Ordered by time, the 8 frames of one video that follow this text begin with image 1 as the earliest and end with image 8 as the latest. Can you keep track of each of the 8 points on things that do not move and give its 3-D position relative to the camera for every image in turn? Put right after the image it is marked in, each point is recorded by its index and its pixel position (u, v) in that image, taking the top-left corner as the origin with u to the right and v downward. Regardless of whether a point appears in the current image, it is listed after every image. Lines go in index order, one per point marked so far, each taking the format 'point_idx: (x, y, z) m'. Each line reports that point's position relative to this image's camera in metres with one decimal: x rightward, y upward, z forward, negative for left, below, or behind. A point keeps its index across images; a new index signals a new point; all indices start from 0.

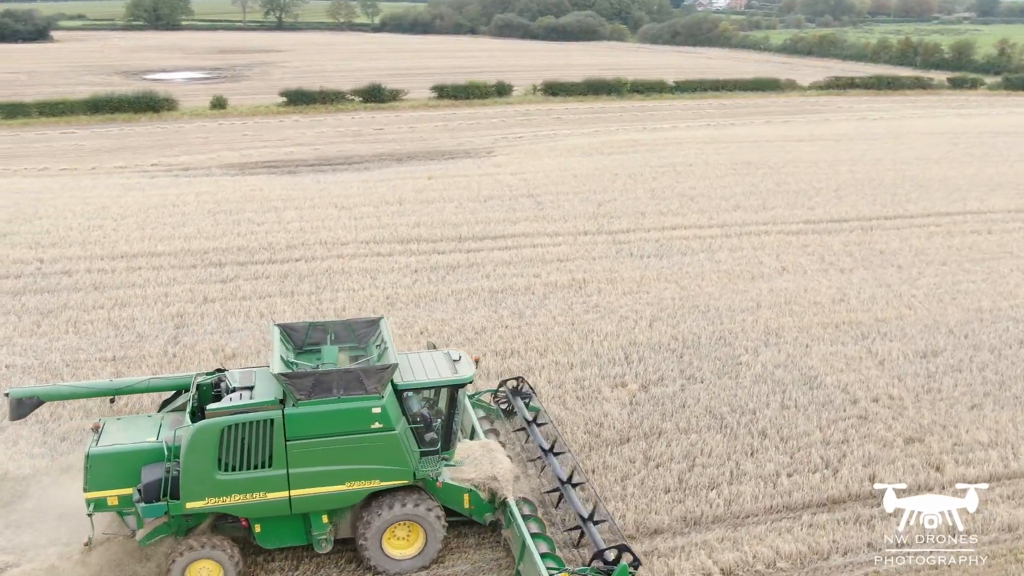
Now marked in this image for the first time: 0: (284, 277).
0: (-3.6, +0.2, +14.6) m
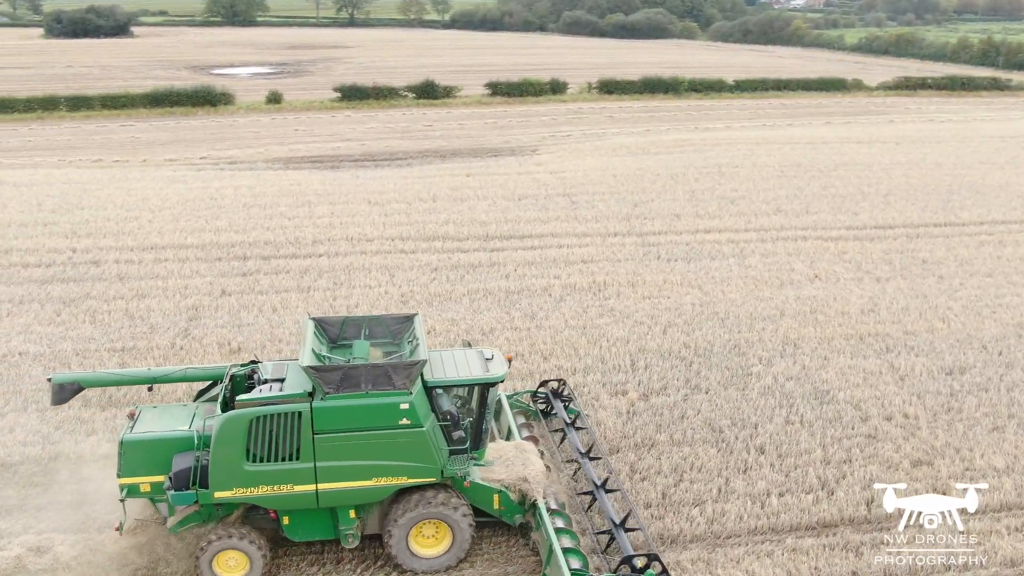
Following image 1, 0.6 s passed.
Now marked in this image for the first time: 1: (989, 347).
0: (-3.3, +0.2, +14.6) m
1: (+6.1, -0.8, +11.9) m
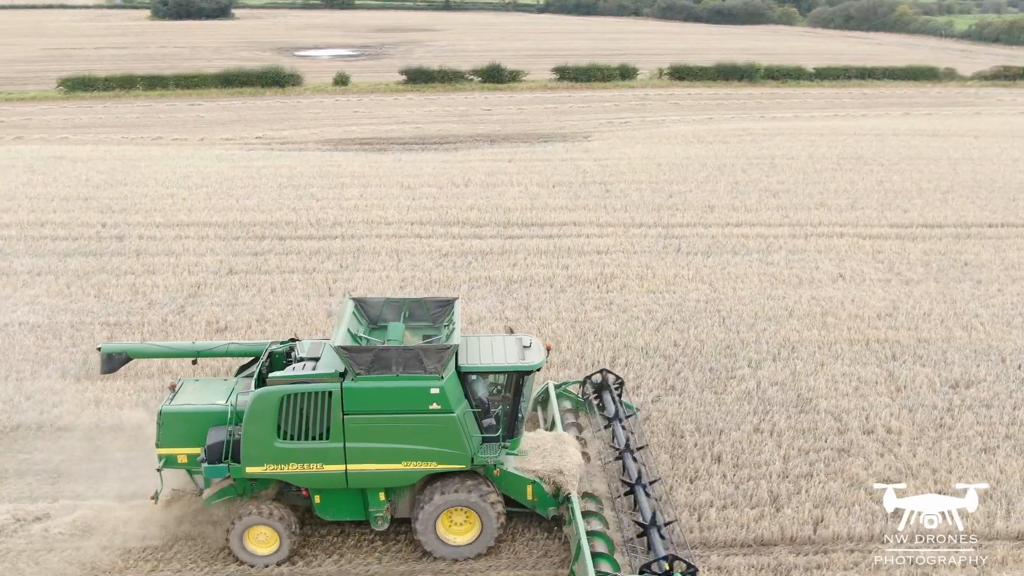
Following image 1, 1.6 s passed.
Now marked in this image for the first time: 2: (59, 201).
0: (-3.2, +0.5, +14.7) m
1: (+5.9, -0.9, +11.0) m
2: (-8.6, +1.7, +17.5) m
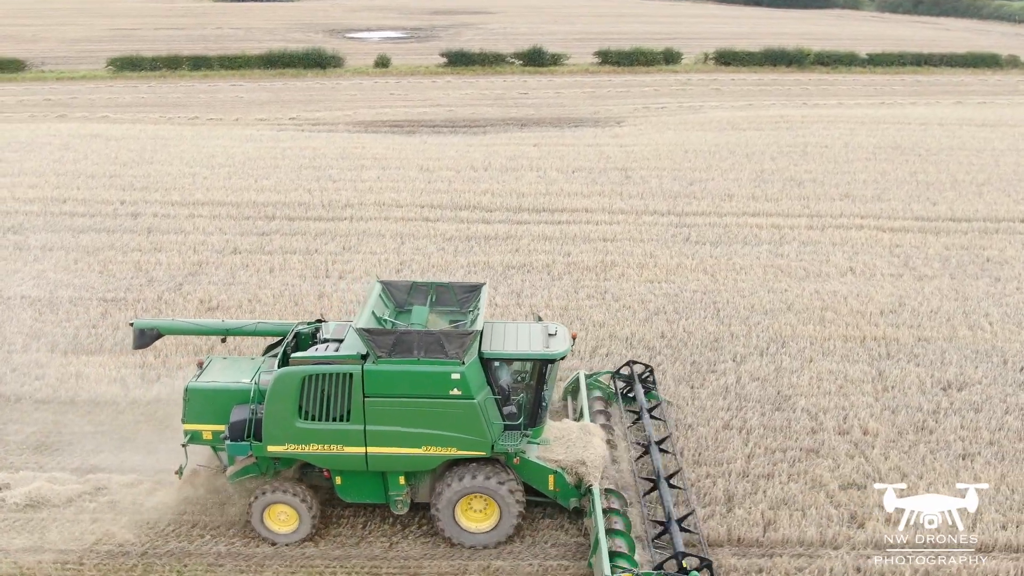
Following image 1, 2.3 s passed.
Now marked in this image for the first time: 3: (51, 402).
0: (-3.1, +0.8, +14.7) m
1: (+5.6, -0.8, +10.5) m
2: (-8.3, +2.2, +17.9) m
3: (-4.8, -1.2, +9.6) m
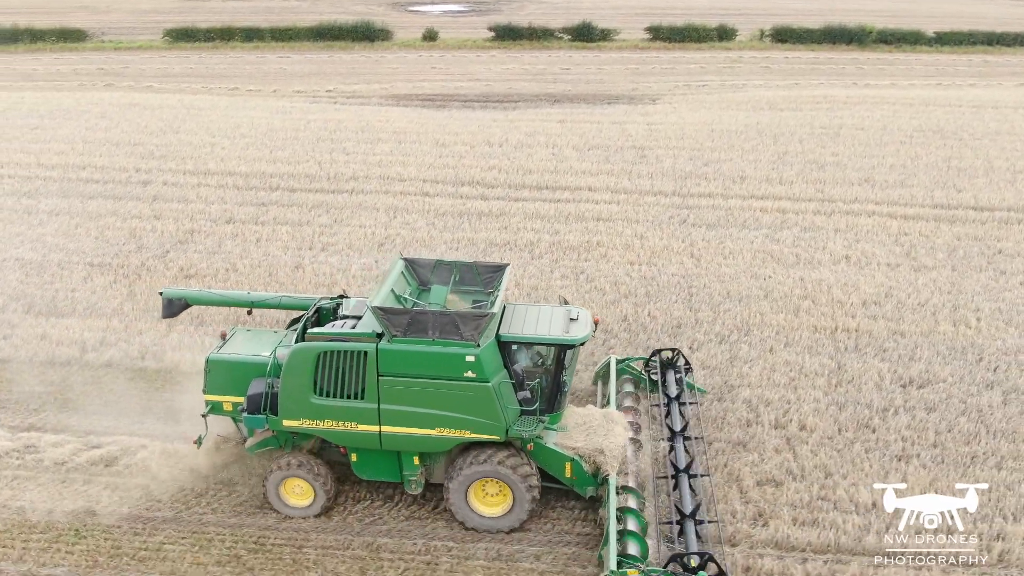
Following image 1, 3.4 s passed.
0: (-3.2, +1.3, +14.9) m
1: (+5.1, -0.8, +9.9) m
2: (-8.1, +2.9, +18.5) m
3: (-5.4, -0.8, +9.9) m
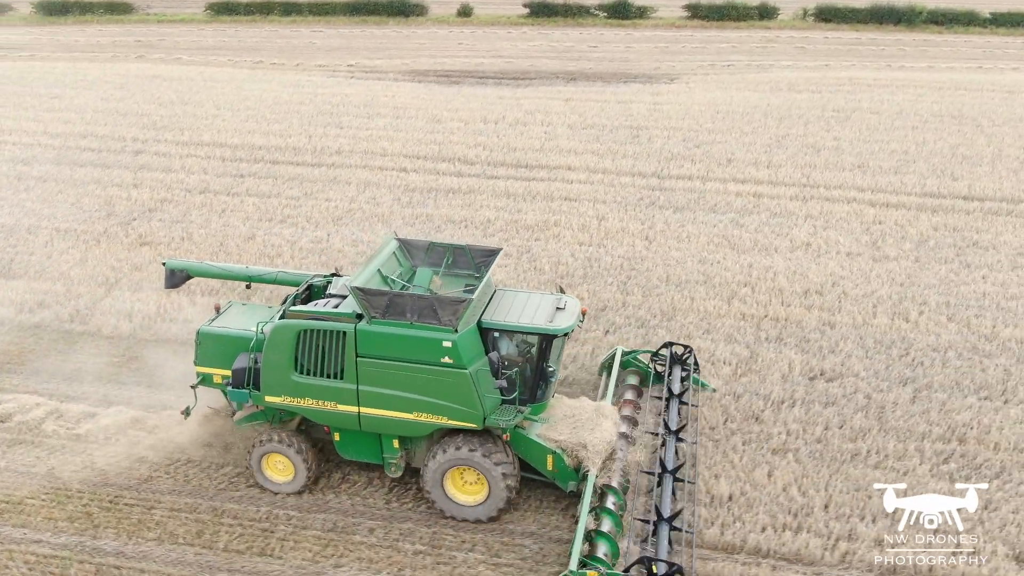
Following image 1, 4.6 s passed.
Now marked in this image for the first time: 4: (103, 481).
0: (-3.7, +1.8, +15.1) m
1: (+4.1, -0.7, +9.5) m
2: (-8.2, +3.6, +19.1) m
3: (-6.4, -0.4, +10.4) m
4: (-3.4, -1.6, +7.6) m
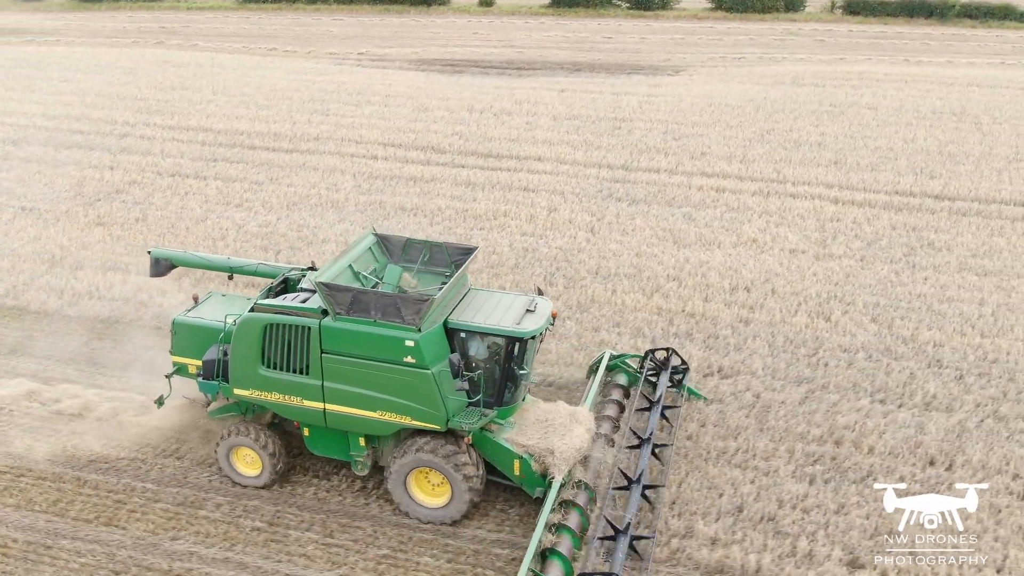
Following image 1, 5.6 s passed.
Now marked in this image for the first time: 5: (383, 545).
0: (-4.2, +2.1, +15.4) m
1: (+3.1, -0.7, +9.3) m
2: (-8.5, +4.0, +19.6) m
3: (-7.3, 0.0, +10.9) m
4: (-4.5, -1.4, +7.9) m
5: (-0.9, -1.9, +6.8) m
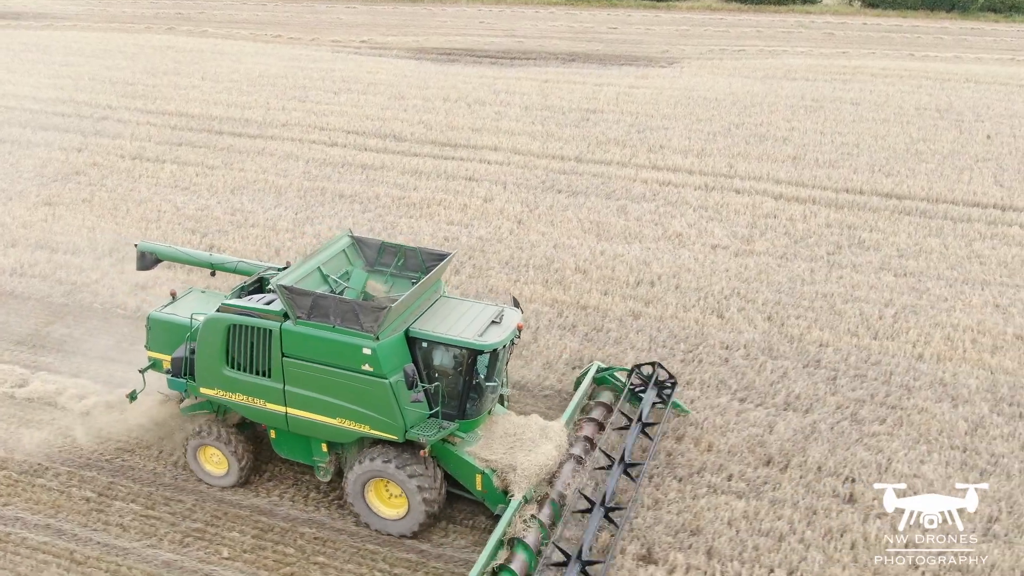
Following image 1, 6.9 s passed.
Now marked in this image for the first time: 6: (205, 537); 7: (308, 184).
0: (-5.0, +2.4, +15.8) m
1: (+1.8, -0.6, +9.3) m
2: (-8.9, +4.5, +20.2) m
3: (-8.4, +0.3, +11.5) m
4: (-5.9, -1.1, +8.4) m
5: (-2.4, -1.7, +7.0) m
6: (-2.3, -1.8, +6.8) m
7: (-3.1, +1.6, +14.1) m
